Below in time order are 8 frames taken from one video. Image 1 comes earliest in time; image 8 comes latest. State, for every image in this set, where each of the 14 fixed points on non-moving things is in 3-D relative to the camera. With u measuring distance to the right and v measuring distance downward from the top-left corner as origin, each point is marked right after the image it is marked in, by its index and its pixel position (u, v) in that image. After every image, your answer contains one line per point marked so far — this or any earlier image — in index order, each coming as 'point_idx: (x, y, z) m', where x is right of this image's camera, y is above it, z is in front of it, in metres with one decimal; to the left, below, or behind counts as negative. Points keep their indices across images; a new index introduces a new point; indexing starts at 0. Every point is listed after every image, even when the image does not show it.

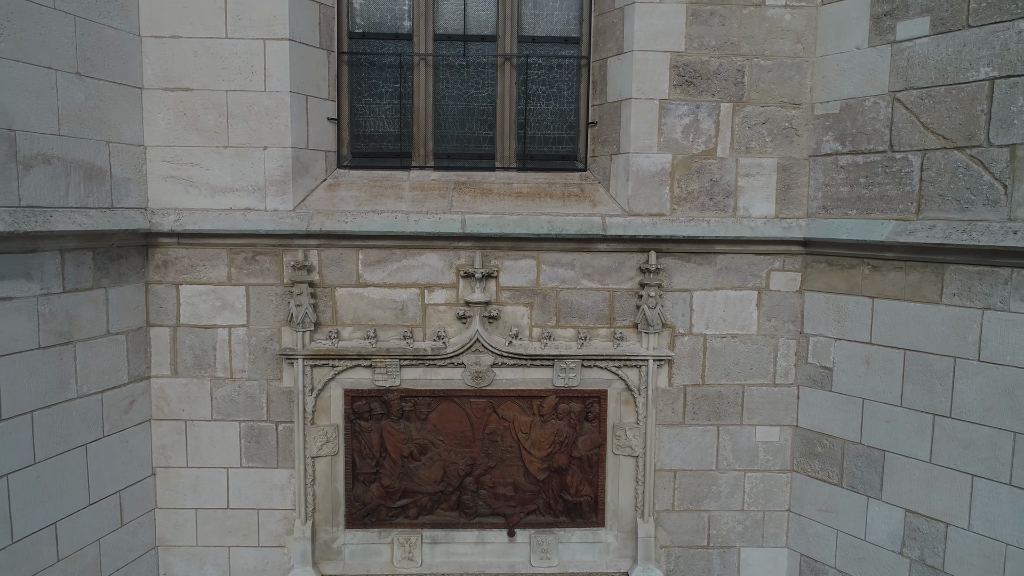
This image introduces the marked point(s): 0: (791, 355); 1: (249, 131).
0: (+1.2, -0.3, +3.0) m
1: (-1.1, +0.6, +2.8) m
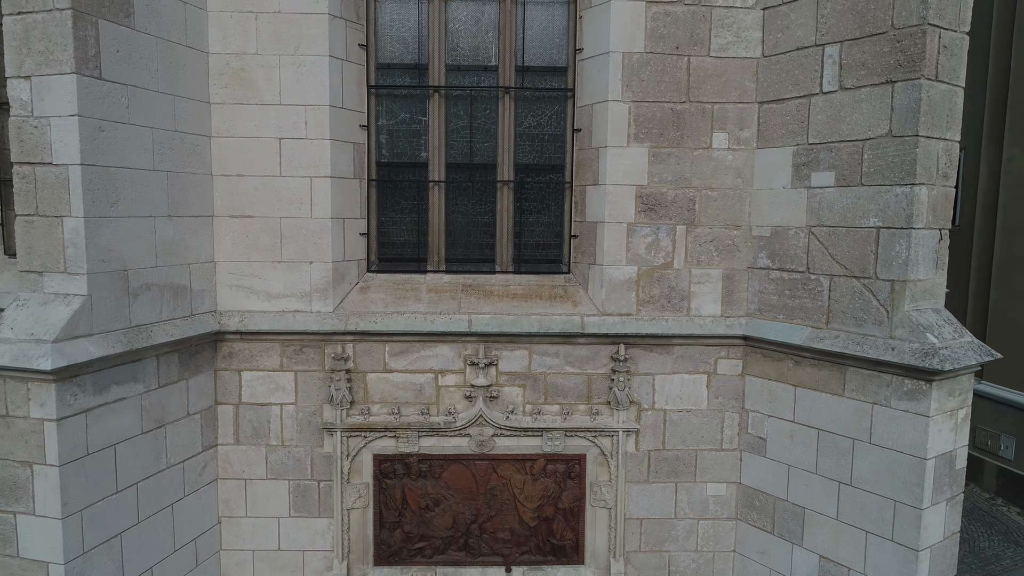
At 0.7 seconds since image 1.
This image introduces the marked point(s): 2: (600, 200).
0: (+1.2, -0.7, +3.7) m
1: (-1.1, +0.2, +3.5) m
2: (+0.5, +0.5, +3.6) m
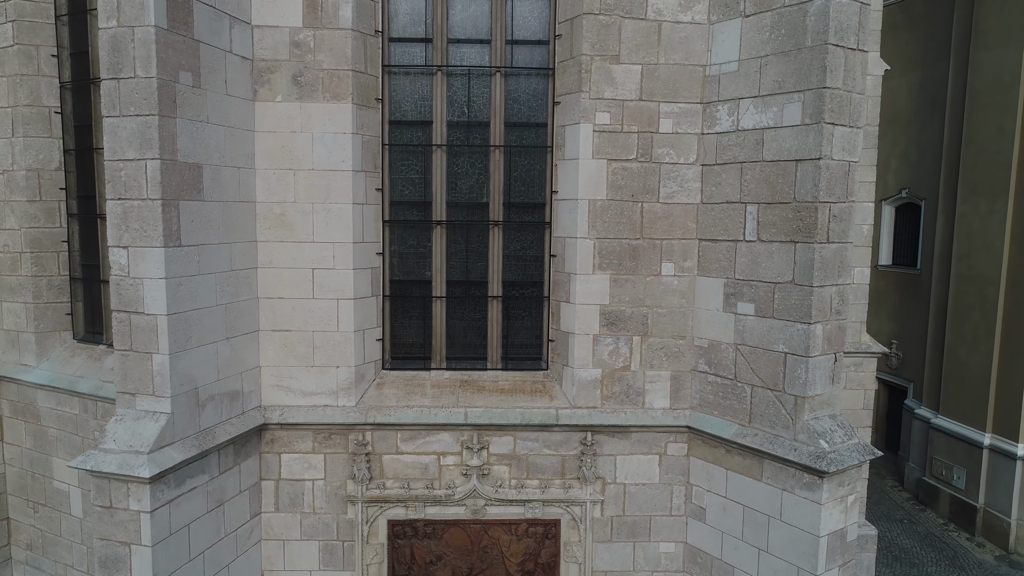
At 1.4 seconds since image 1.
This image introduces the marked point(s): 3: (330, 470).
0: (+1.1, -1.4, +4.5) m
1: (-1.2, -0.4, +4.4) m
2: (+0.4, -0.2, +4.4) m
3: (-1.2, -1.2, +4.5) m
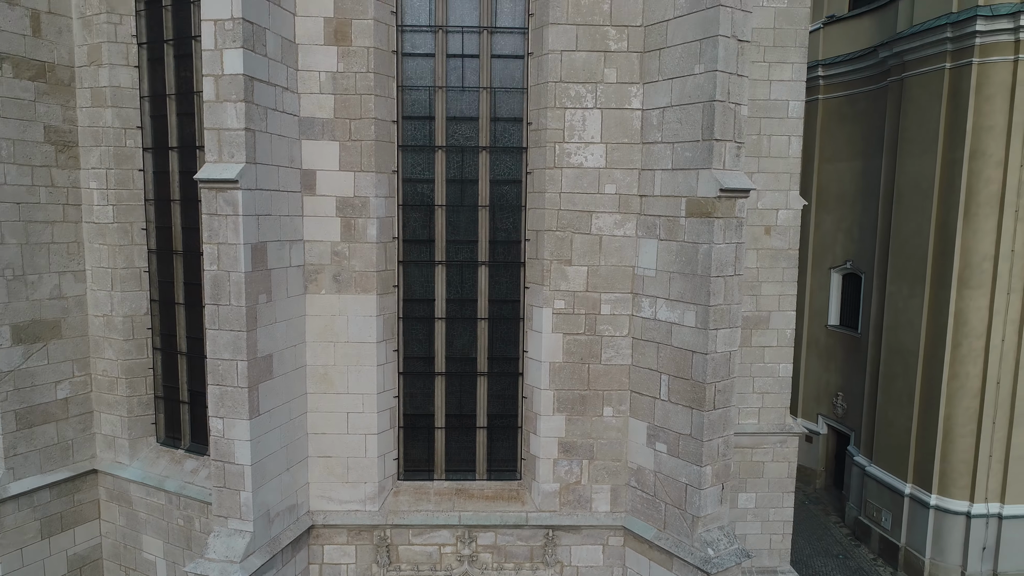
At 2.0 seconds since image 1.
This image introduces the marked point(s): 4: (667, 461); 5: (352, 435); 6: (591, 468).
0: (+1.0, -2.5, +6.1) m
1: (-1.3, -1.6, +6.0) m
2: (+0.2, -1.4, +6.0) m
3: (-1.3, -2.4, +6.0) m
4: (+1.3, -1.4, +5.6) m
5: (-1.4, -1.3, +5.9) m
6: (+0.7, -1.6, +6.0) m
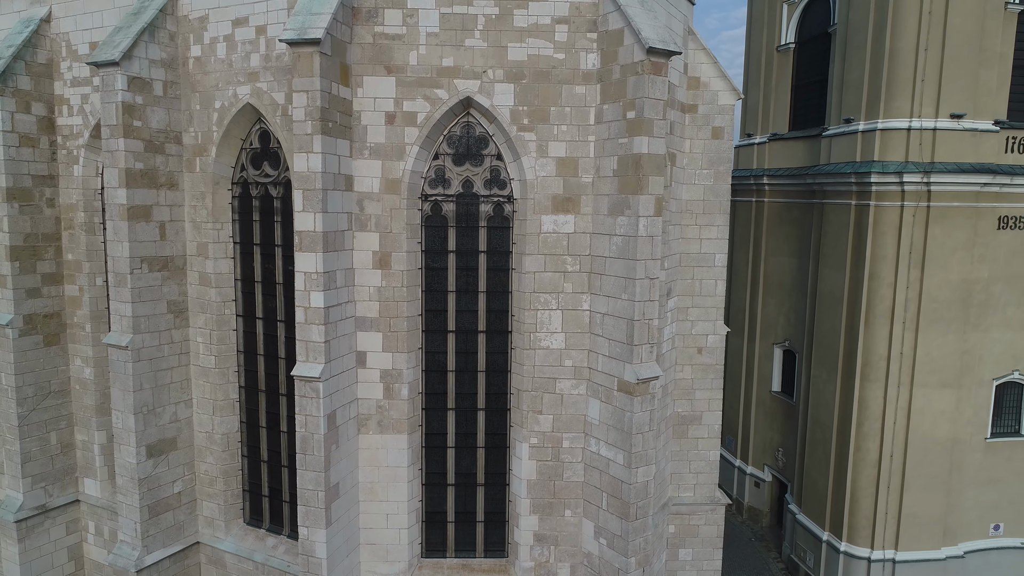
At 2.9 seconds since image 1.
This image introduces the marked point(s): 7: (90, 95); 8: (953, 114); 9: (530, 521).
0: (+0.8, -4.3, +8.7) m
1: (-1.5, -3.3, +8.6) m
2: (+0.1, -3.1, +8.6) m
3: (-1.5, -4.1, +8.7) m
4: (+1.1, -3.1, +8.2) m
5: (-1.5, -3.0, +8.5) m
6: (+0.6, -3.3, +8.6) m
7: (-6.1, +2.8, +10.0) m
8: (+7.6, +3.0, +11.9) m
9: (+0.2, -2.9, +8.5) m
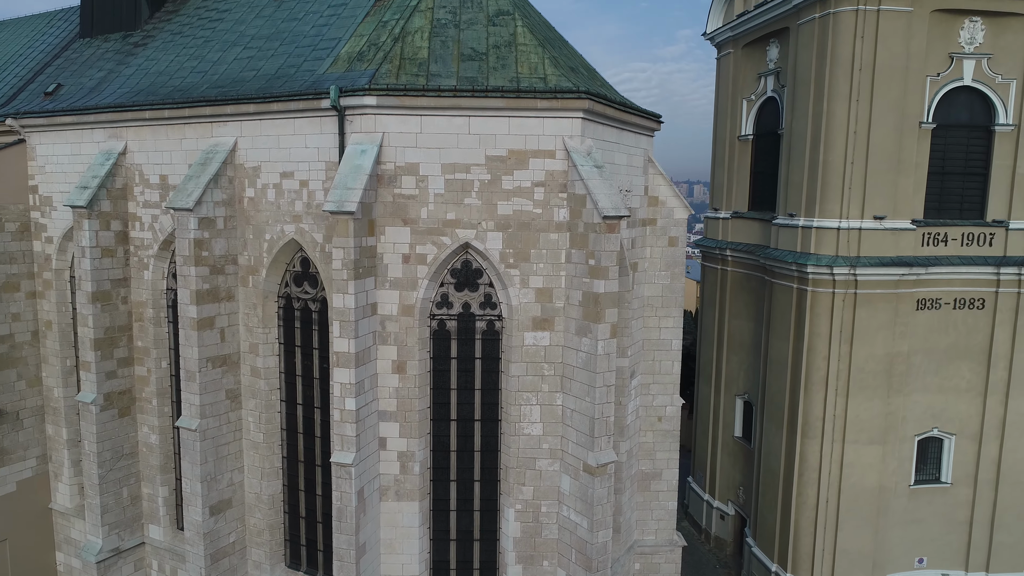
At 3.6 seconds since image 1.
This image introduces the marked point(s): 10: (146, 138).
0: (+0.7, -5.8, +11.0) m
1: (-1.6, -4.8, +10.8) m
2: (-0.1, -4.6, +10.9) m
3: (-1.6, -5.6, +10.9) m
4: (+1.0, -4.7, +10.5) m
5: (-1.7, -4.5, +10.8) m
6: (+0.4, -4.8, +10.9) m
7: (-6.3, +1.3, +12.3) m
8: (+7.4, +1.5, +14.1) m
9: (+0.1, -4.4, +10.8) m
10: (-6.5, +2.7, +12.2) m
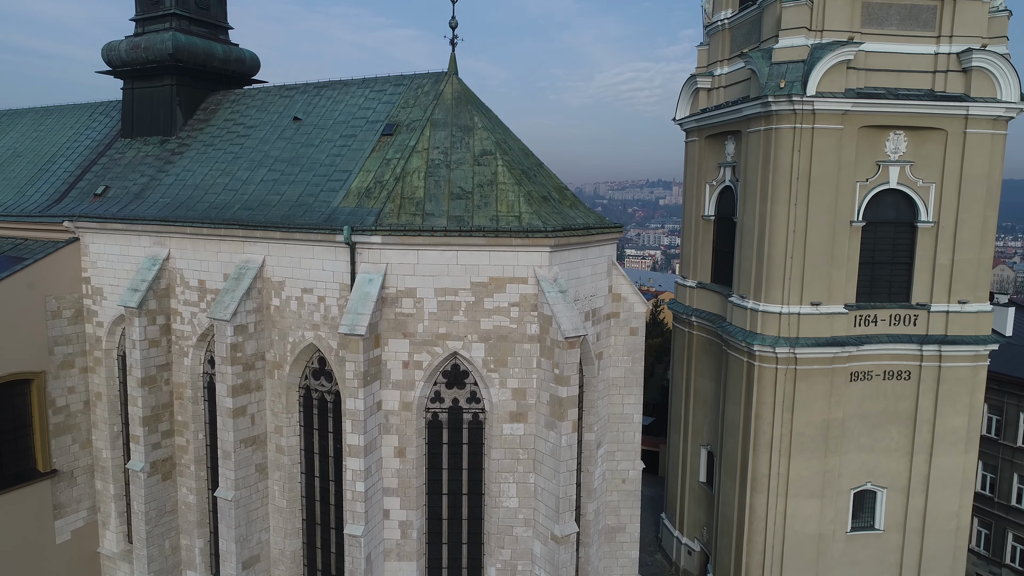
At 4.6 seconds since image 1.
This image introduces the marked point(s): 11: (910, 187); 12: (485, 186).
0: (+0.3, -7.6, +13.2) m
1: (-2.0, -6.7, +13.1) m
2: (-0.4, -6.4, +13.1) m
3: (-2.0, -7.4, +13.2) m
4: (+0.6, -6.5, +12.7) m
5: (-2.0, -6.3, +13.0) m
6: (0.0, -6.6, +13.1) m
7: (-6.6, -0.5, +14.5) m
8: (+7.1, -0.3, +16.3) m
9: (-0.3, -6.2, +13.0) m
10: (-6.8, +0.9, +14.5) m
11: (+9.5, +2.4, +16.5) m
12: (-0.5, +1.9, +12.9) m
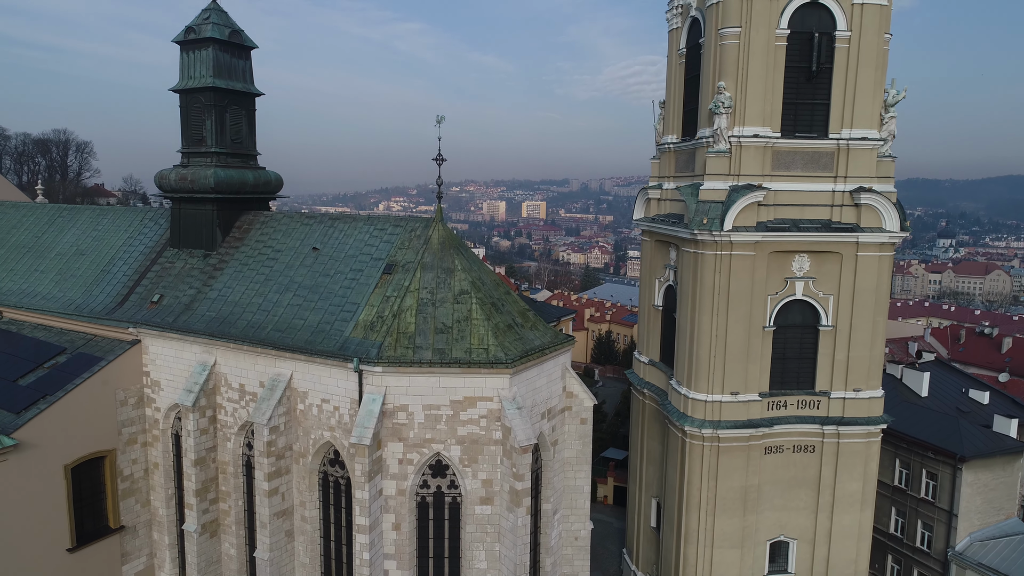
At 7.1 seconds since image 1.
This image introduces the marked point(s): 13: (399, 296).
0: (-0.4, -10.3, +17.2) m
1: (-2.7, -9.4, +17.0) m
2: (-1.2, -9.1, +17.0) m
3: (-2.7, -10.1, +17.1) m
4: (-0.1, -9.2, +16.6) m
5: (-2.8, -9.0, +17.0) m
6: (-0.7, -9.3, +17.0) m
7: (-7.3, -3.2, +18.5) m
8: (+6.4, -3.0, +20.1) m
9: (-1.0, -8.9, +16.9) m
10: (-7.5, -1.8, +18.4) m
11: (+8.8, -0.3, +20.3) m
12: (-1.2, -0.8, +16.8) m
13: (-2.8, -0.2, +17.2) m
